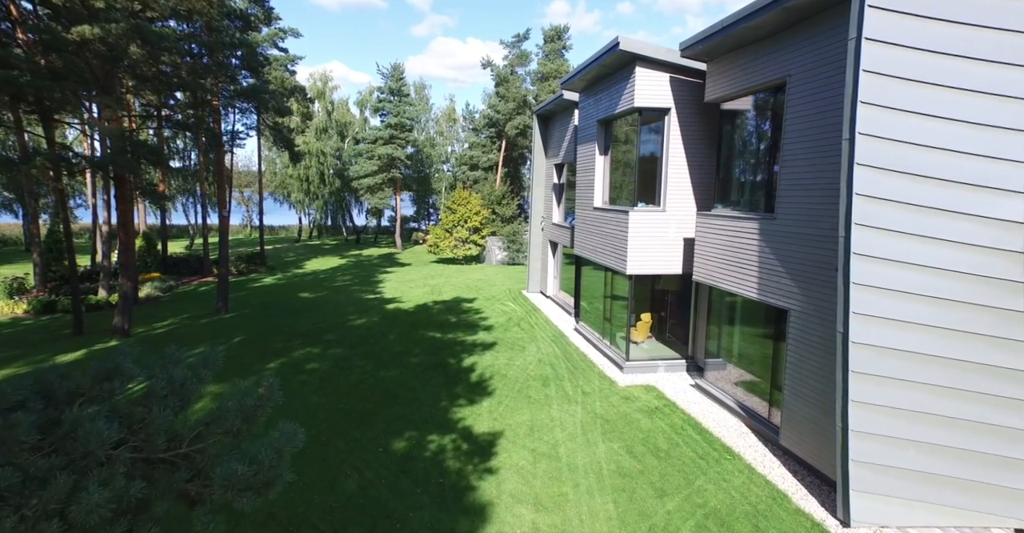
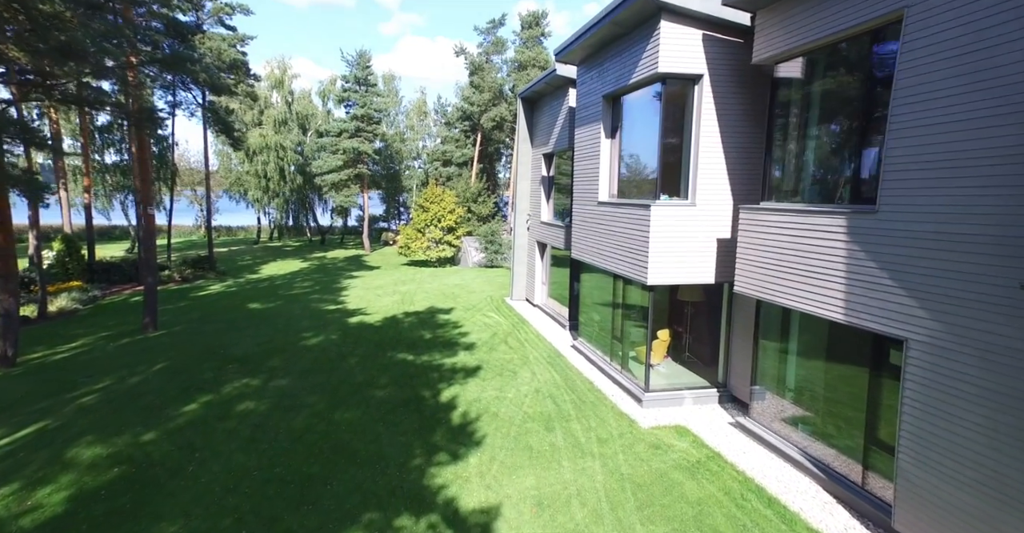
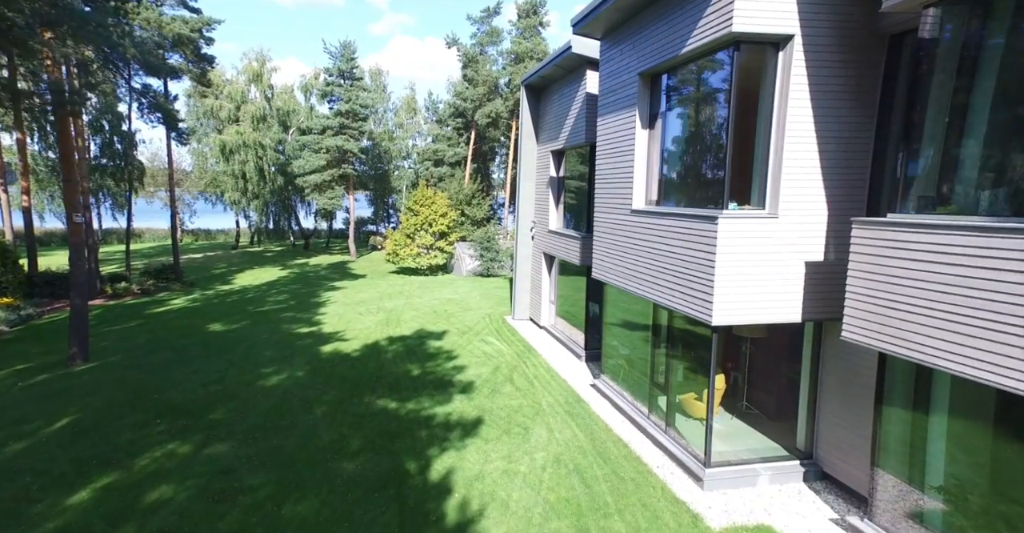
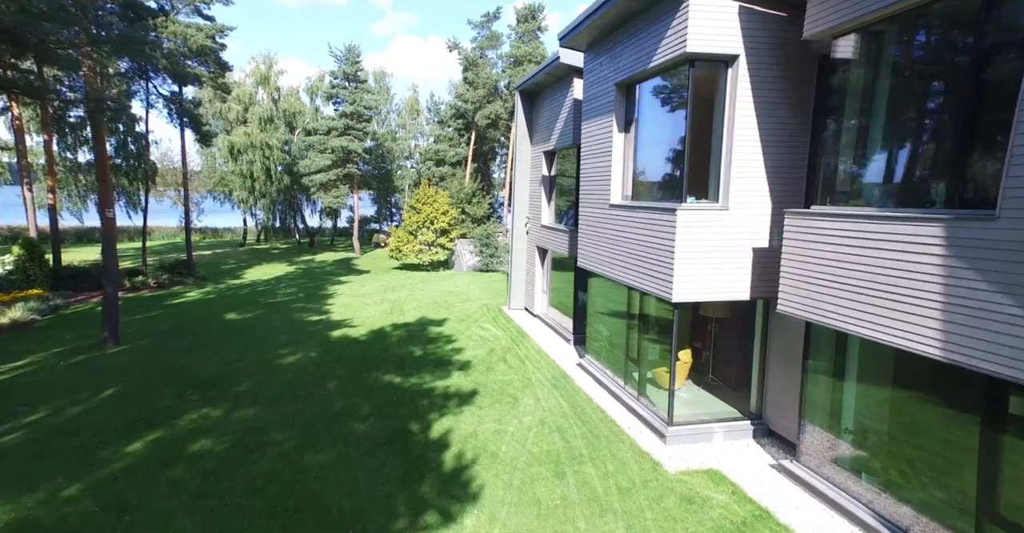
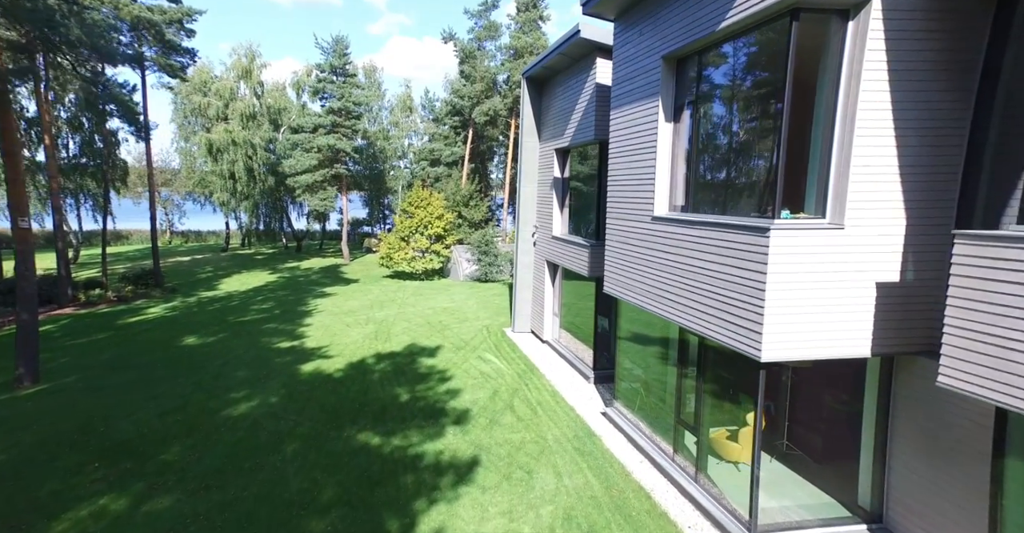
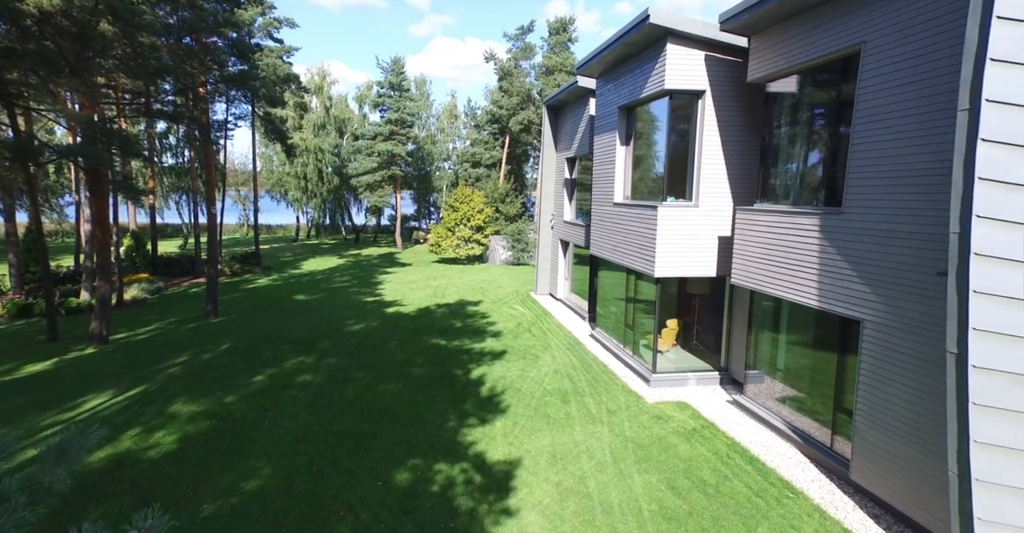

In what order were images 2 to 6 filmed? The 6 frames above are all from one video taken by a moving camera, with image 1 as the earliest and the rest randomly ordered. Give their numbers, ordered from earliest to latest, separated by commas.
6, 2, 4, 3, 5
